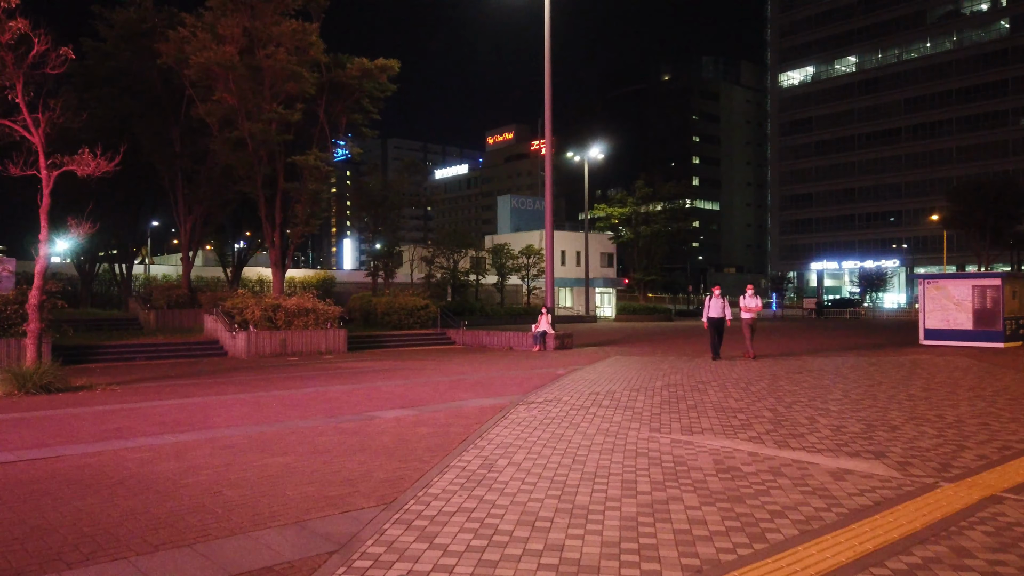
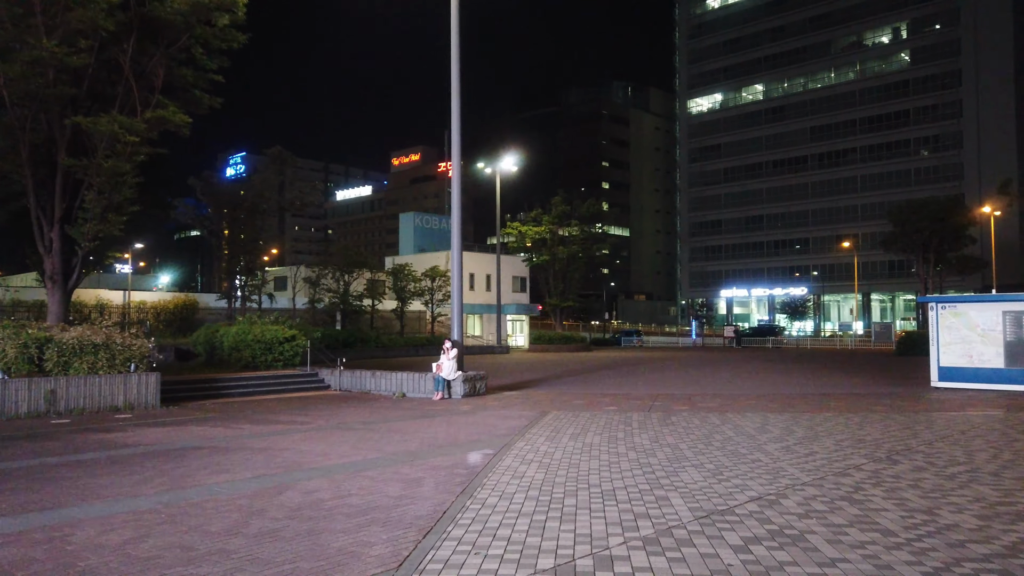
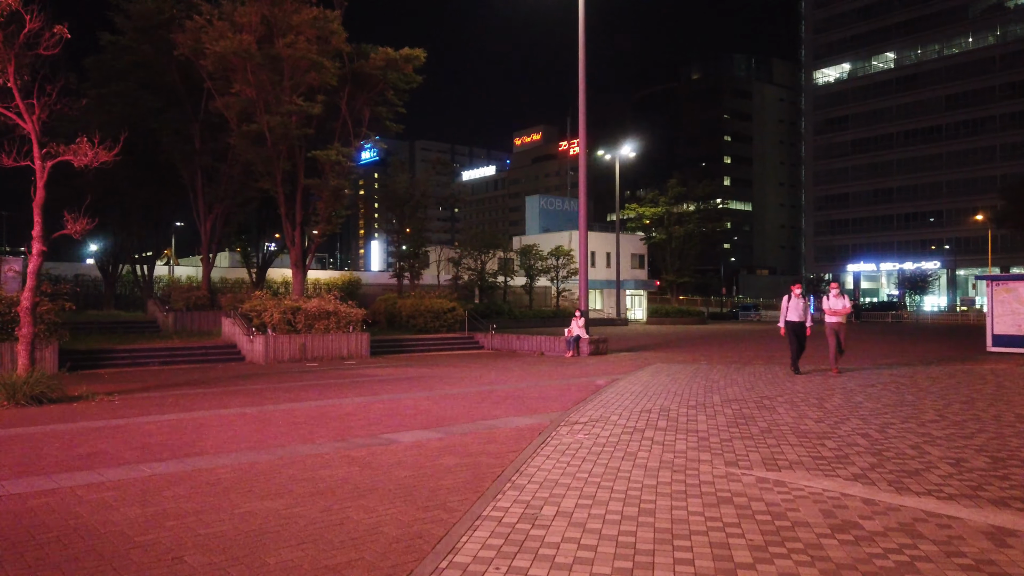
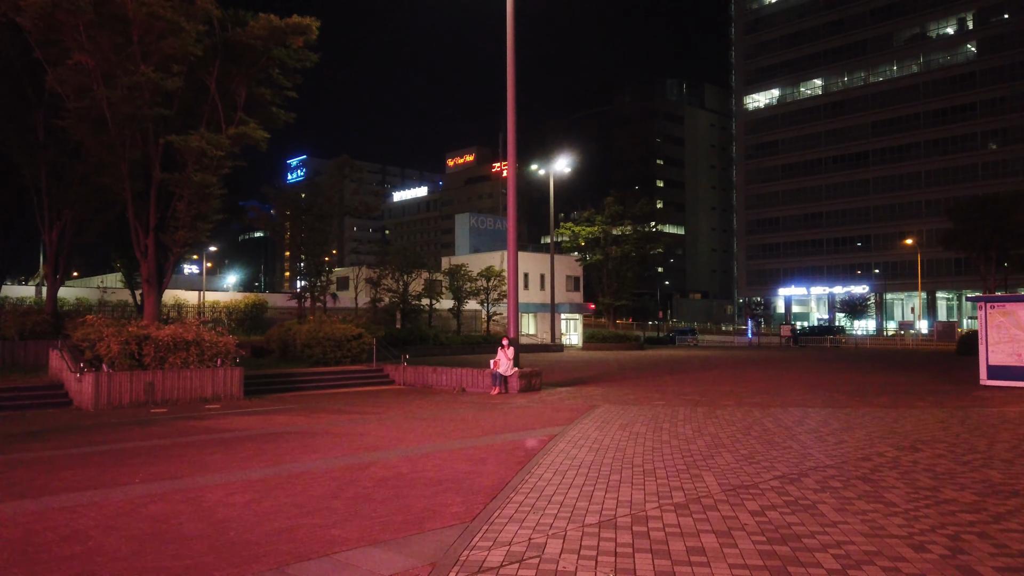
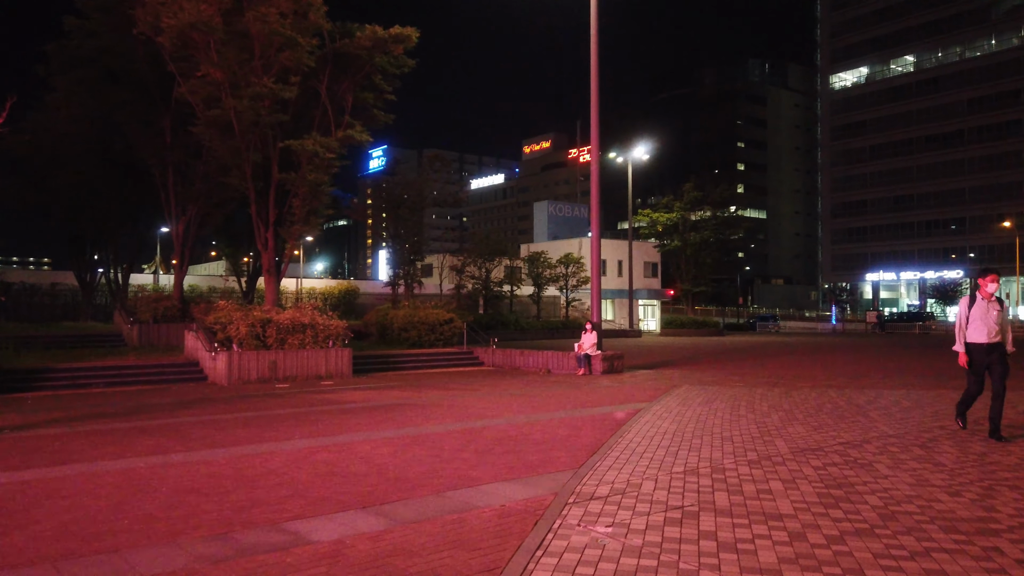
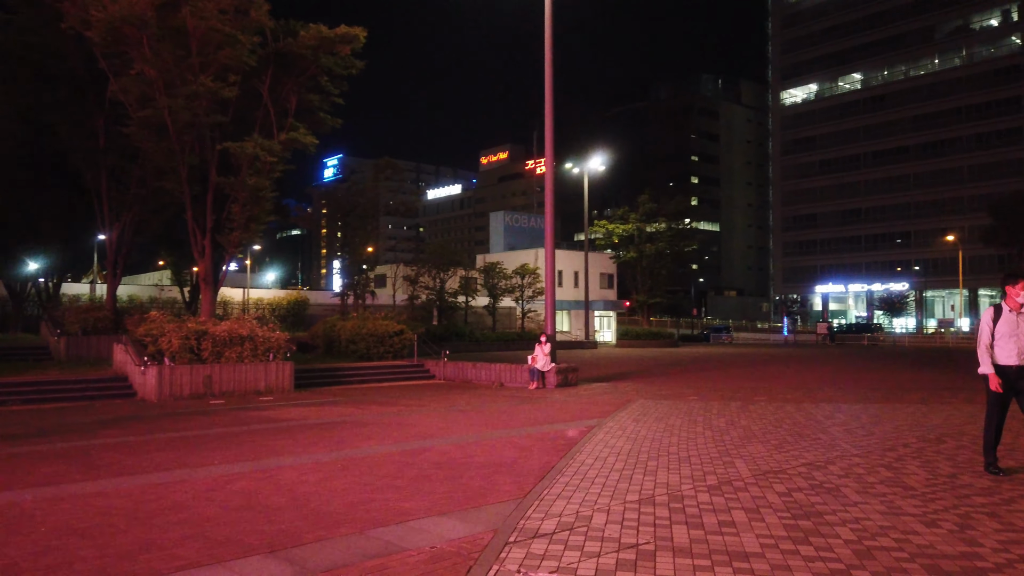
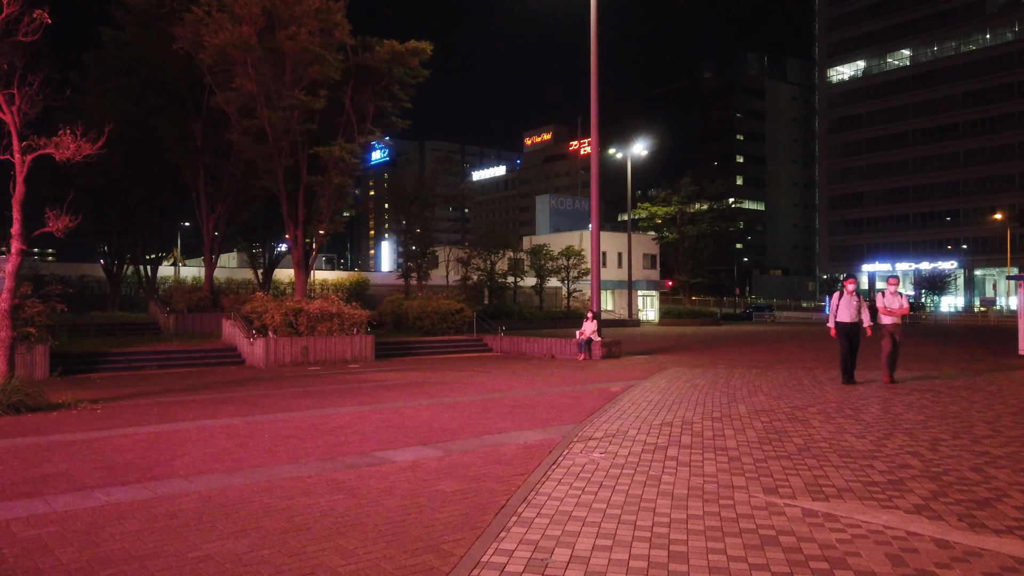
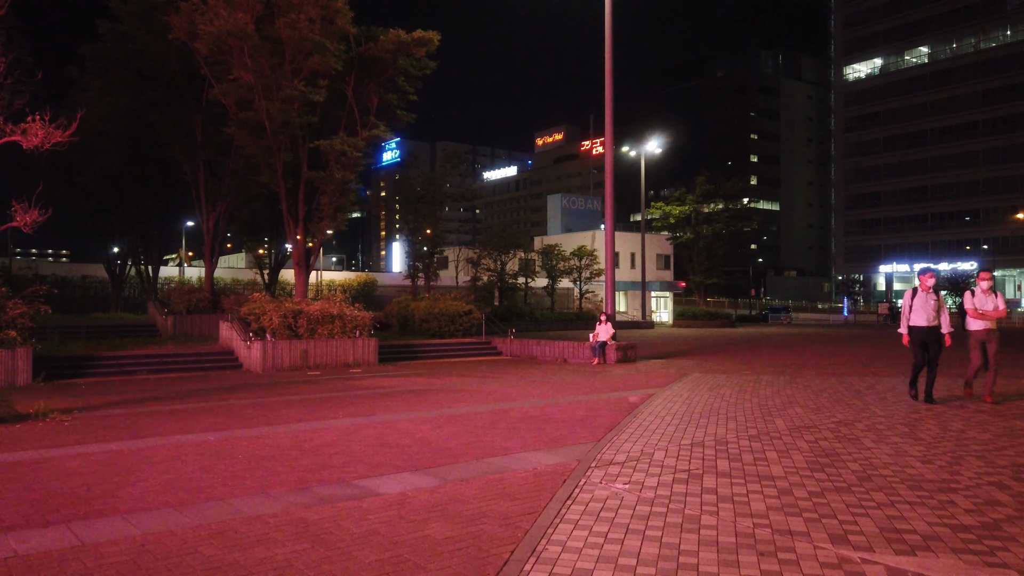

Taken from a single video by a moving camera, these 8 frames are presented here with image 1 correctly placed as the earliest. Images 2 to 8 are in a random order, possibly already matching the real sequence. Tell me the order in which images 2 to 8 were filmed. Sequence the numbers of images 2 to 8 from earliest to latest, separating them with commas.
3, 7, 8, 5, 6, 4, 2
